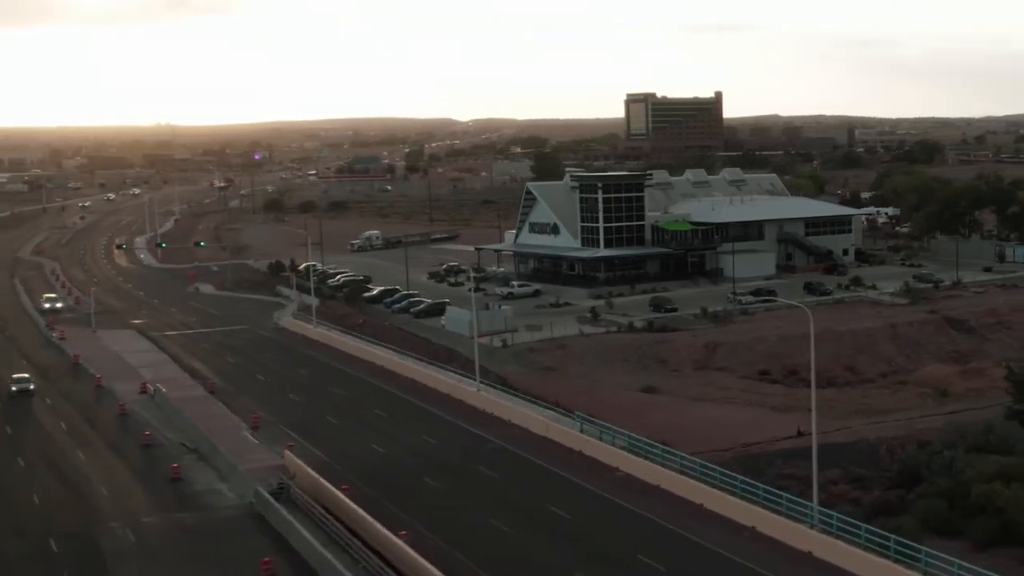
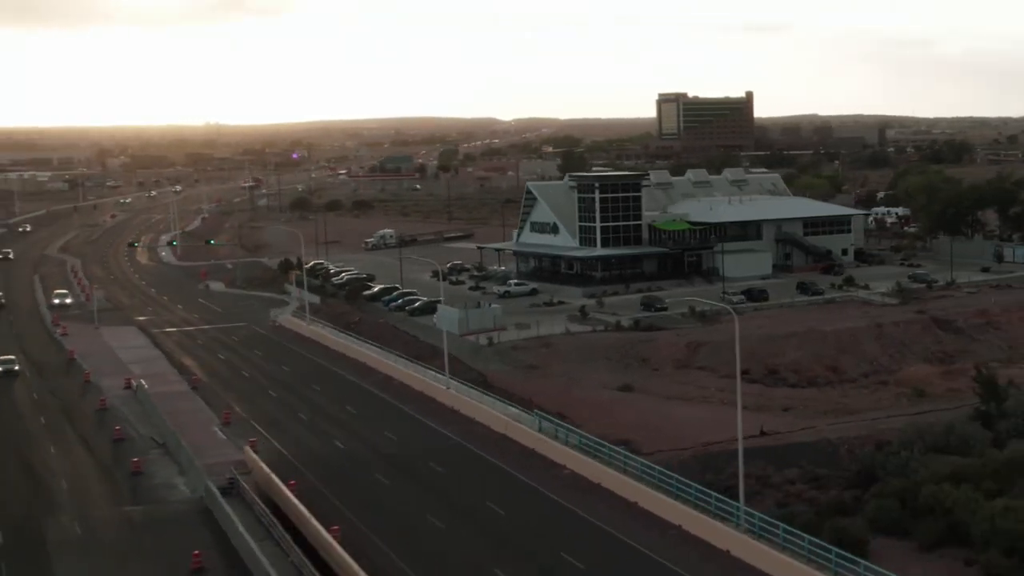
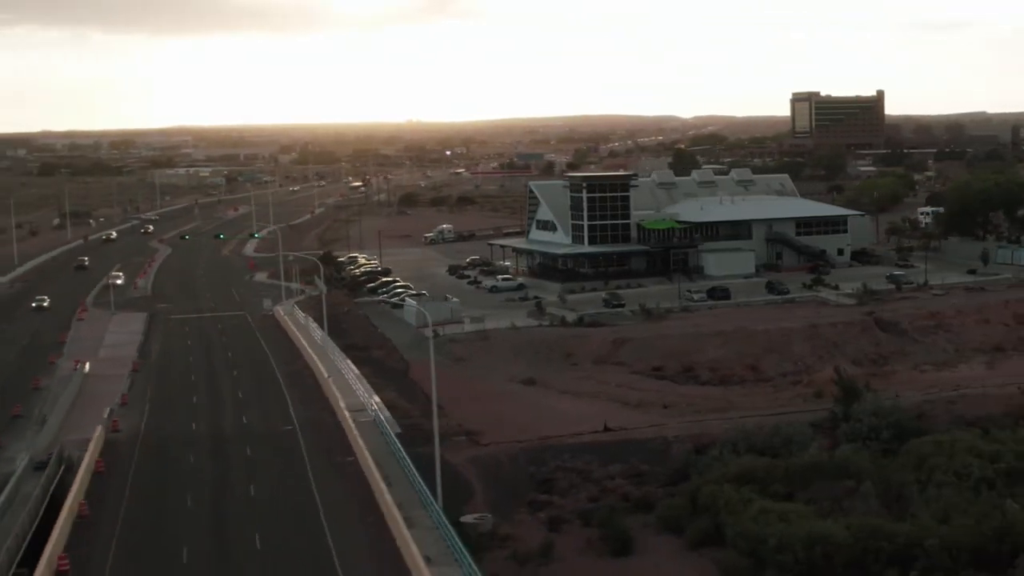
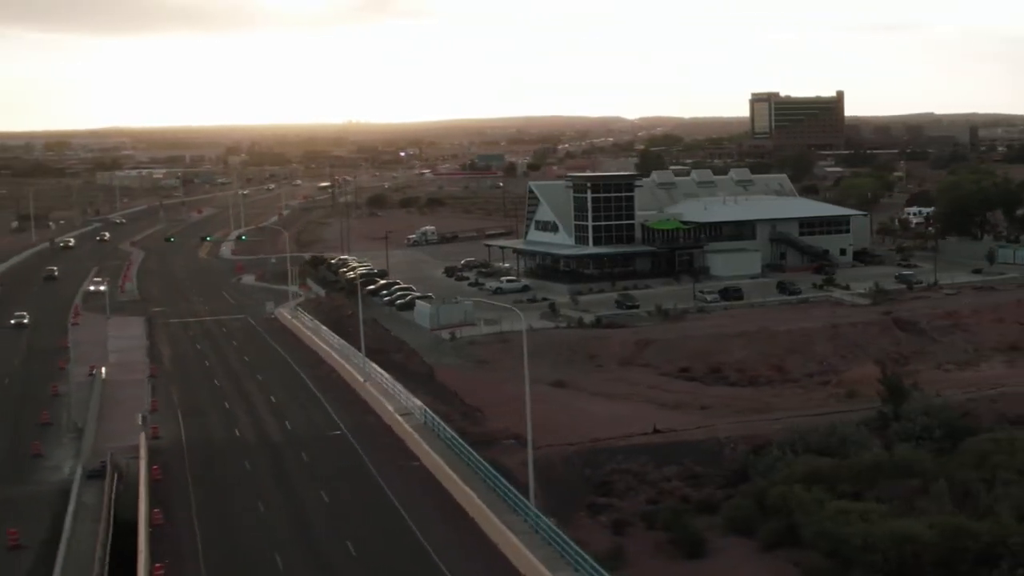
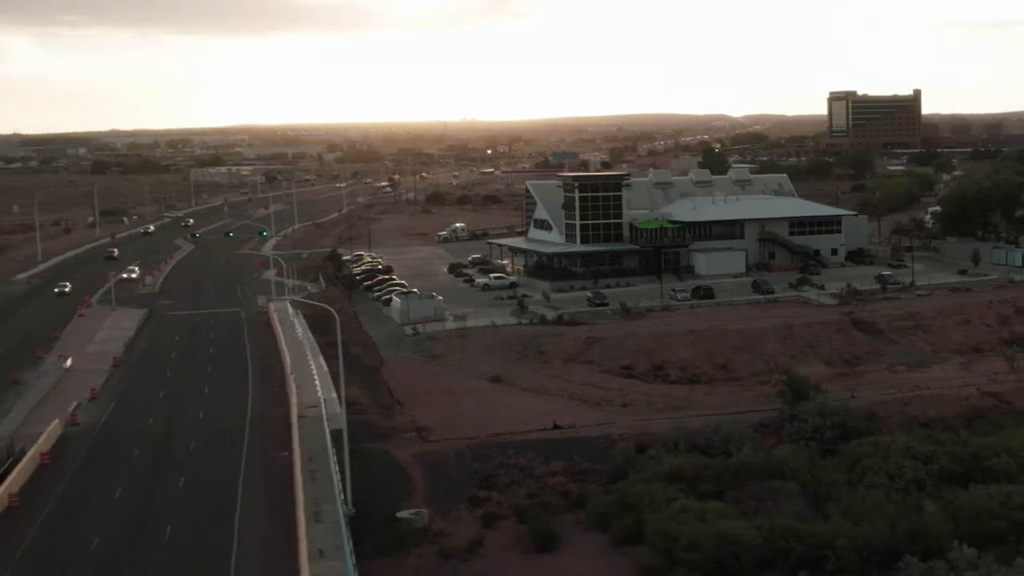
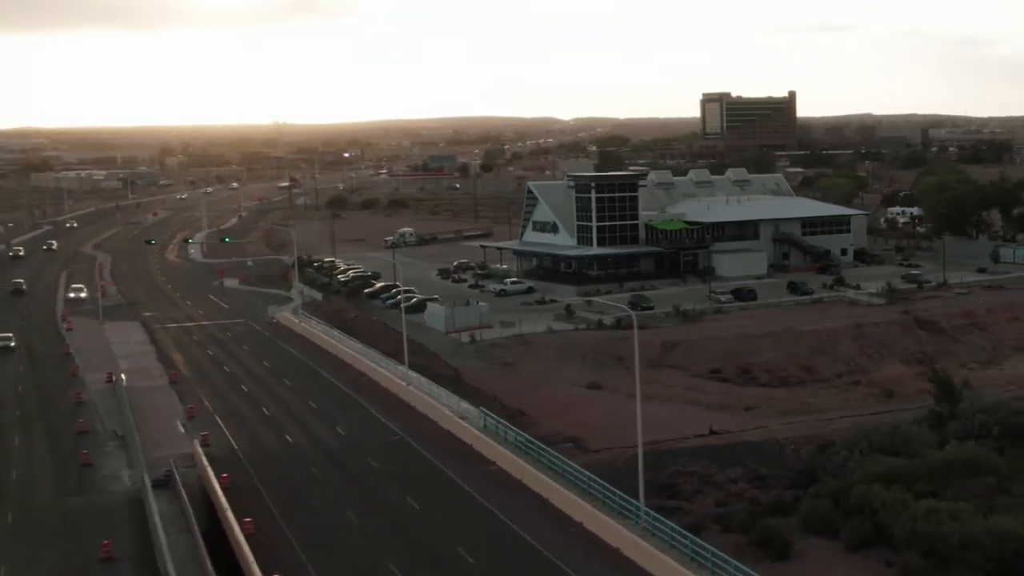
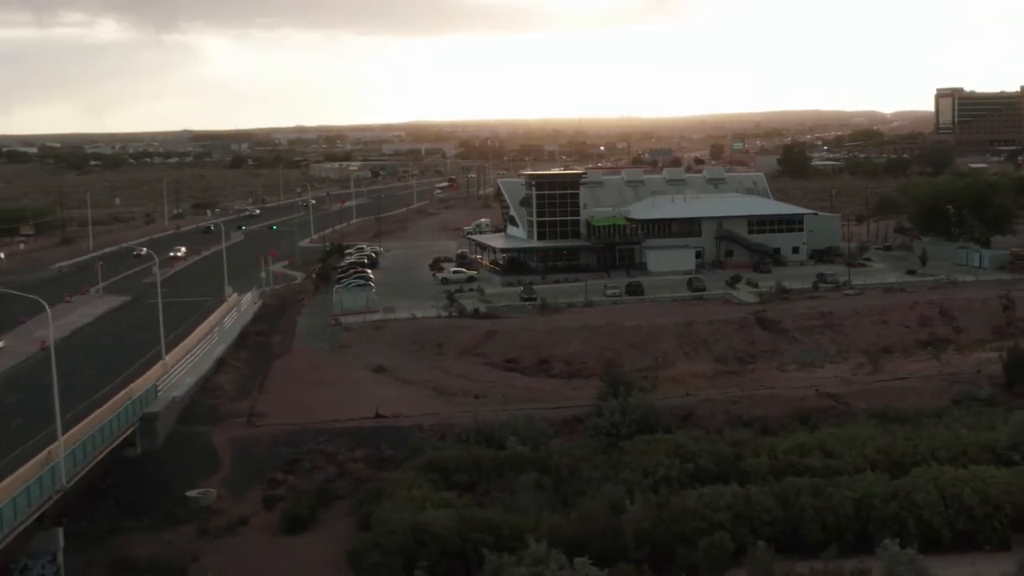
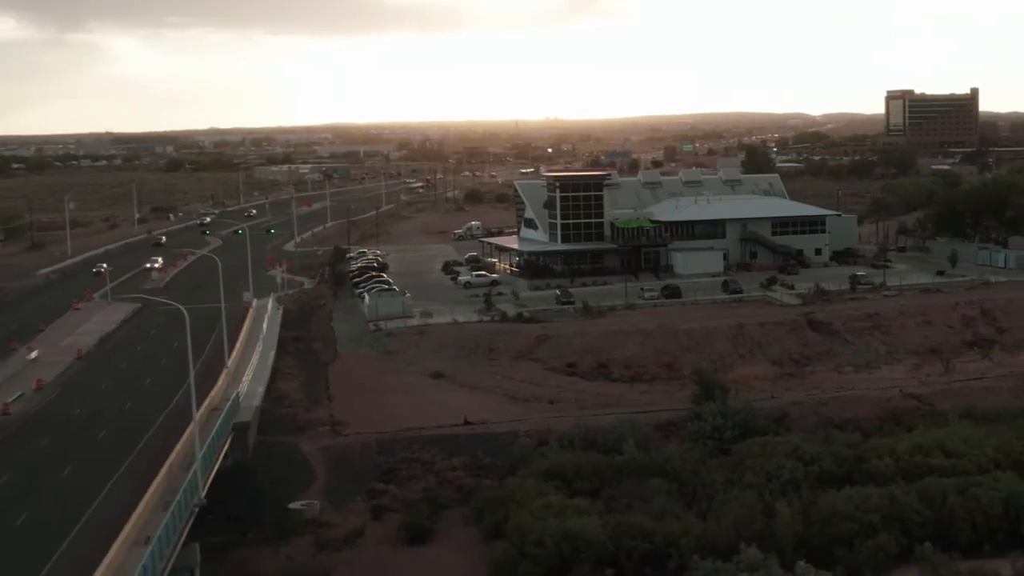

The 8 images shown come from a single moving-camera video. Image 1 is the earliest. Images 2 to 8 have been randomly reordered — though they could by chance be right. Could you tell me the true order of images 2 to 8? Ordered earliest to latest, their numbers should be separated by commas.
2, 6, 4, 3, 5, 8, 7
